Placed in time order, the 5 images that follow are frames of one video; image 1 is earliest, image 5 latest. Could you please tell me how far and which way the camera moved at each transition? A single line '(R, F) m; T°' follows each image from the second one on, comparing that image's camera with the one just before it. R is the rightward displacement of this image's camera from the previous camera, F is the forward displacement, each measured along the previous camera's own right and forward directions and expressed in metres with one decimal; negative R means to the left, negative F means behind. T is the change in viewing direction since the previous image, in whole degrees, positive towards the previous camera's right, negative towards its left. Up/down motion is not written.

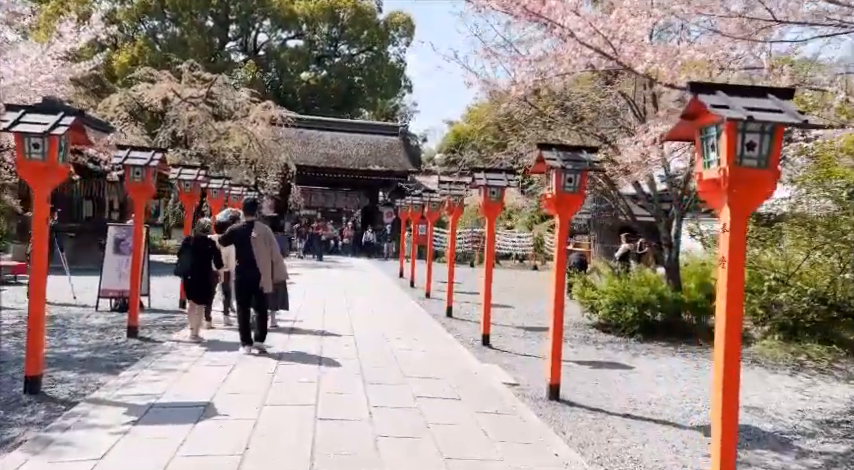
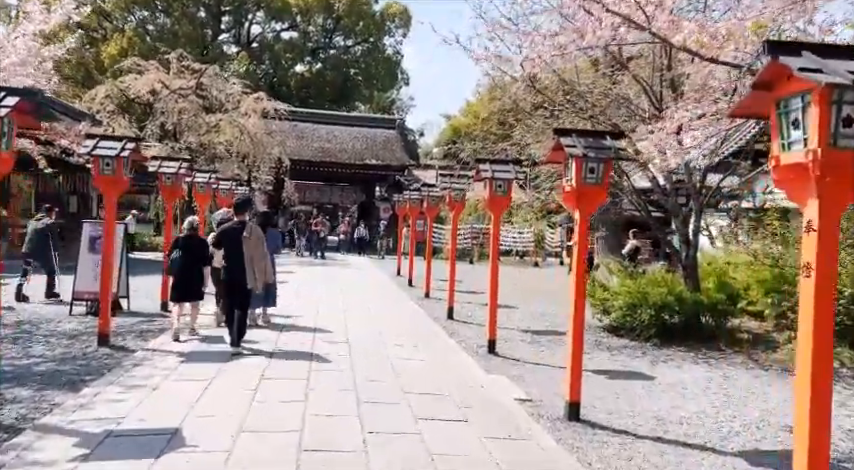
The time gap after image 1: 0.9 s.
(0.0, +0.9) m; 0°
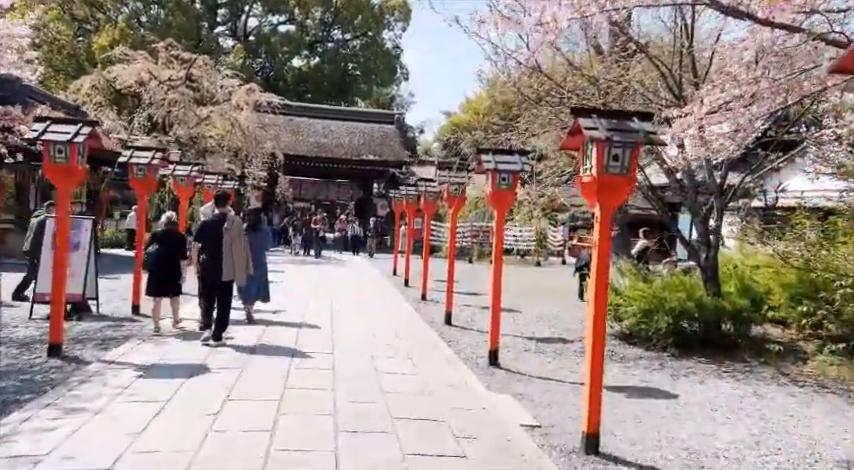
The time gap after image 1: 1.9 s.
(+0.1, +1.0) m; 0°
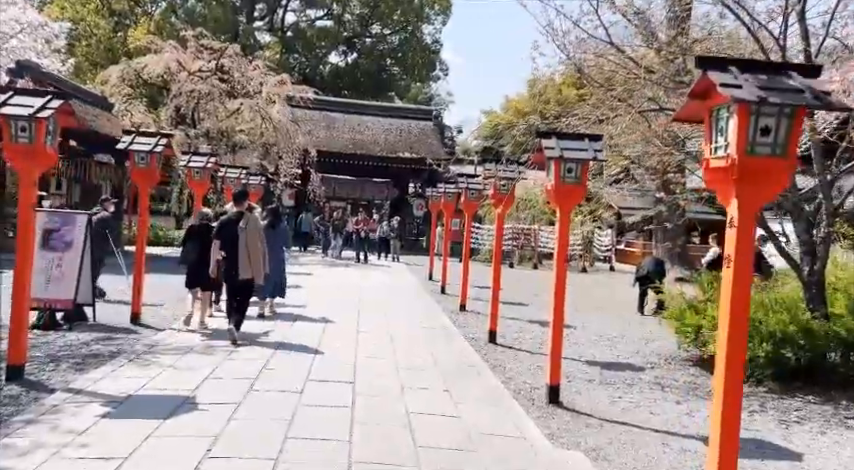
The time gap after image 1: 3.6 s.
(-0.1, +1.7) m; -3°
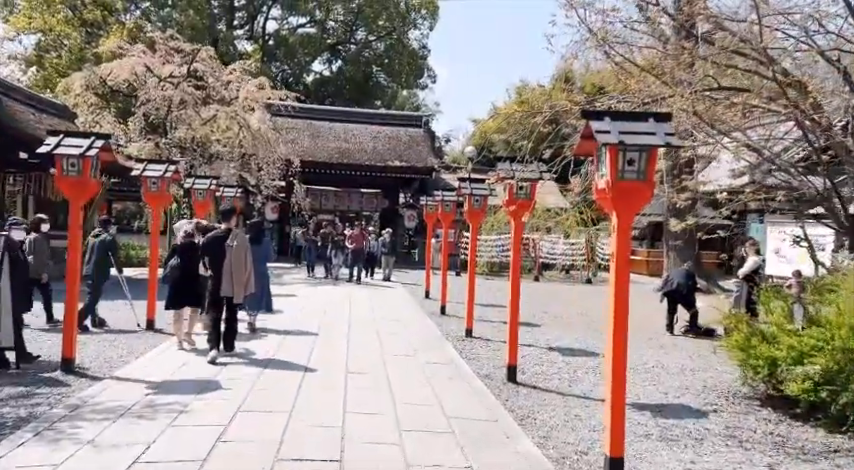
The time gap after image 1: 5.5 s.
(-0.1, +1.9) m; +1°
